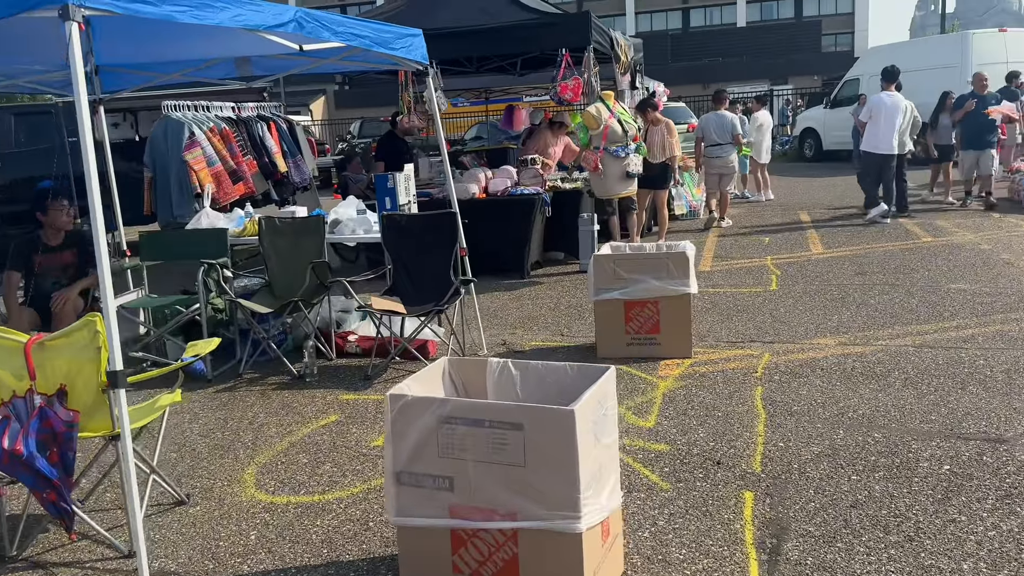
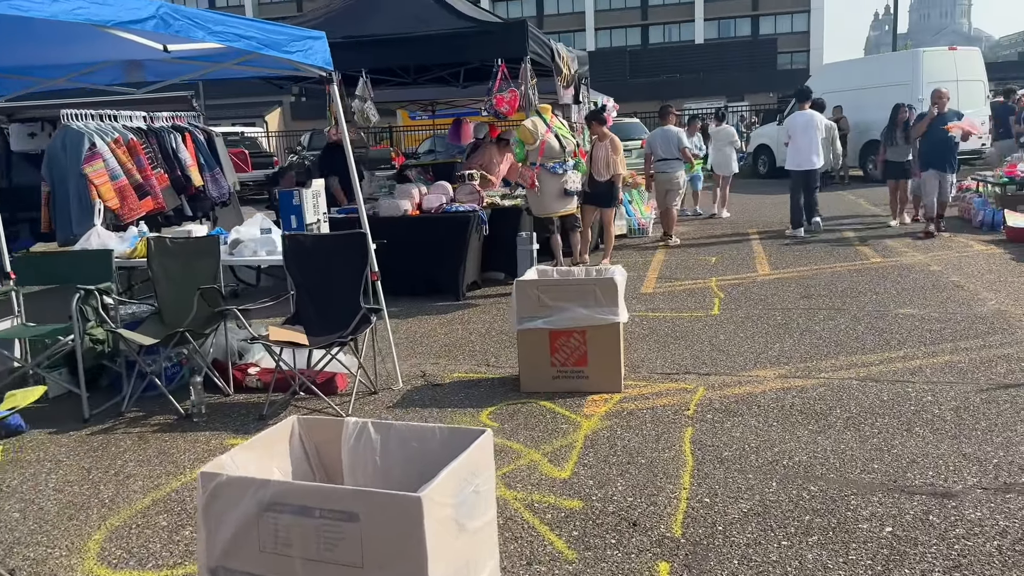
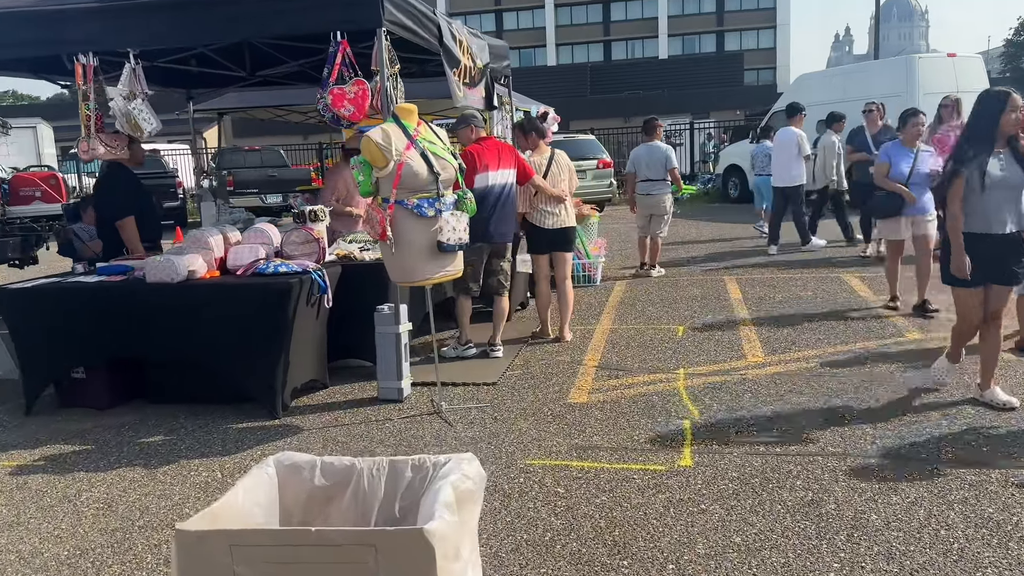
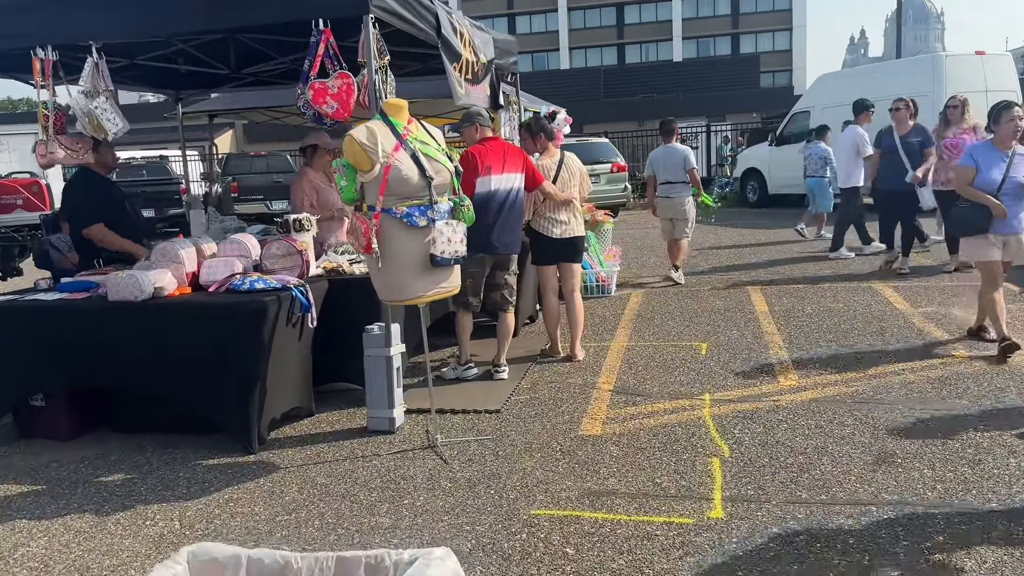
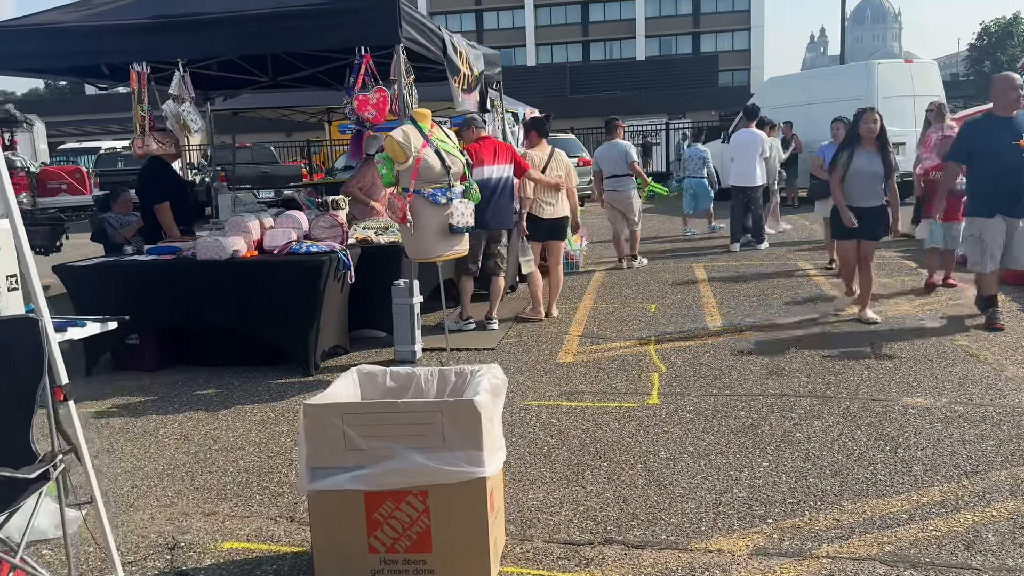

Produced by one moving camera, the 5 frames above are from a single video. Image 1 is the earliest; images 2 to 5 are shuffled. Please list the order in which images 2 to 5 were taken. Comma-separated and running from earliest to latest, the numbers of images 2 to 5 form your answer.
2, 5, 3, 4
